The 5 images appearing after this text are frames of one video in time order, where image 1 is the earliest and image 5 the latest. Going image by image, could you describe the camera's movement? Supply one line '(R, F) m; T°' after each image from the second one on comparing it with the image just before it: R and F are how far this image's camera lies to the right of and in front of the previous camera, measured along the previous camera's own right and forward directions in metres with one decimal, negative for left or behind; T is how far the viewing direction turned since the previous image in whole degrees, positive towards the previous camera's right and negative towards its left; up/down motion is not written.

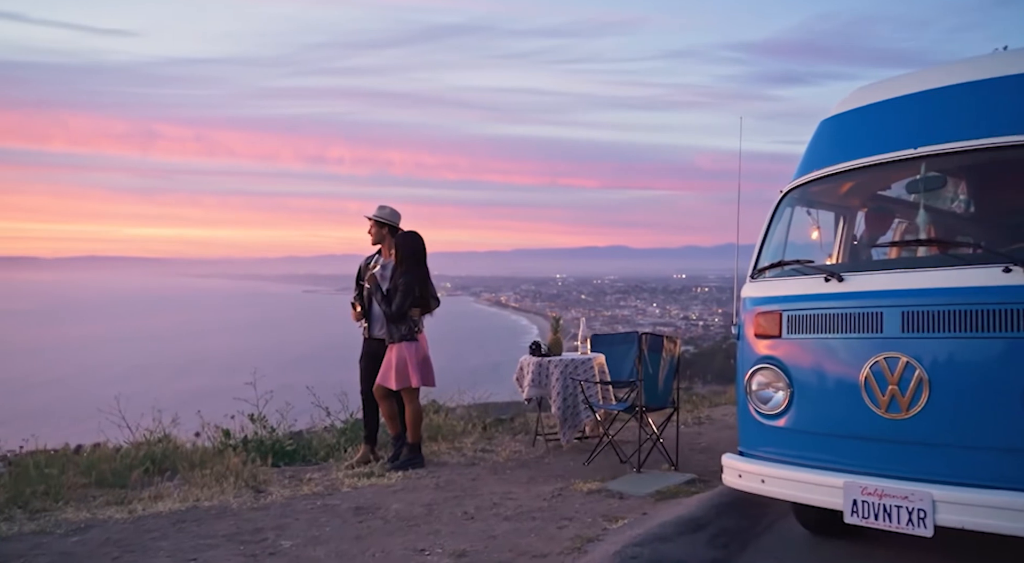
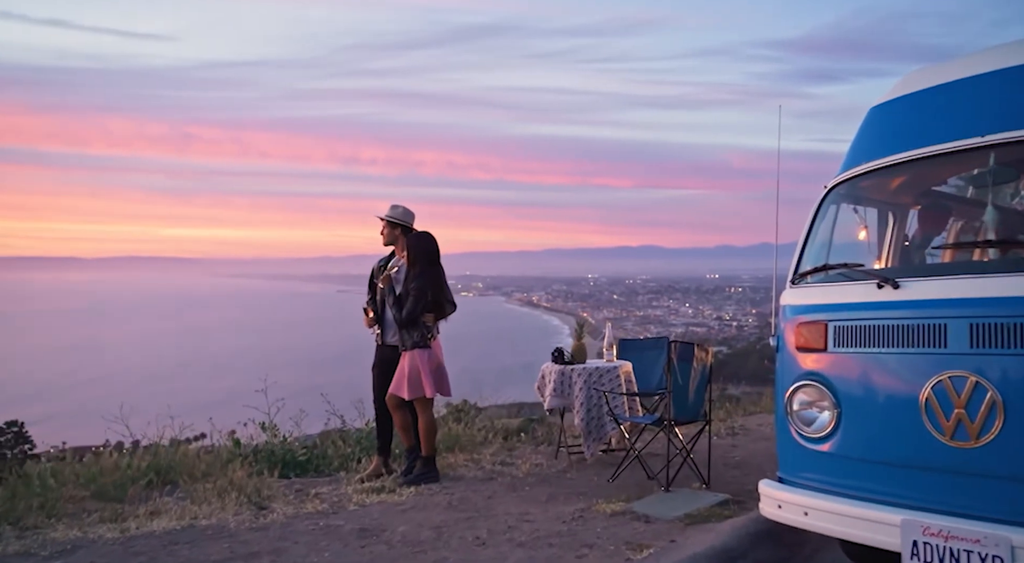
(+0.1, +0.4) m; -2°
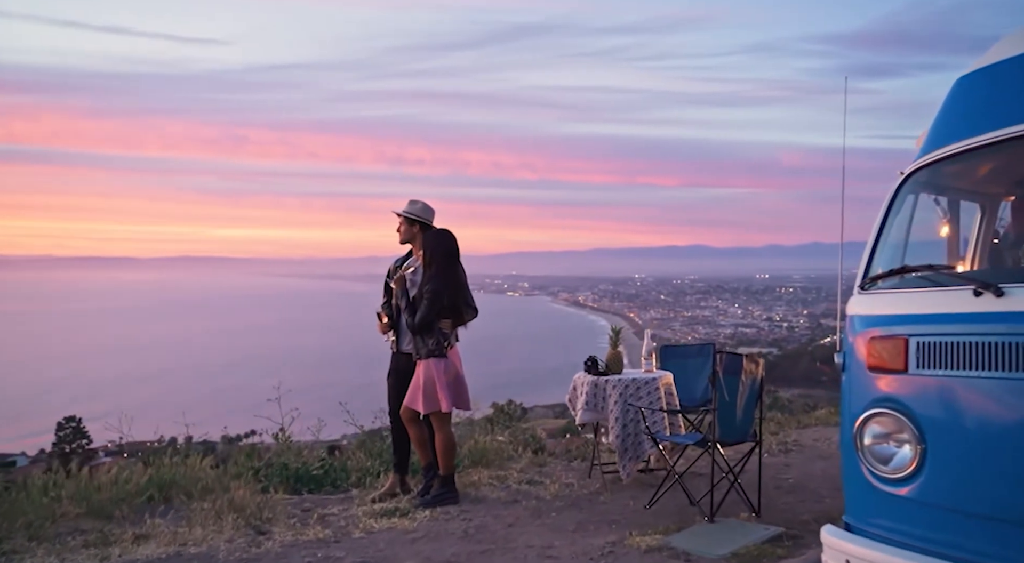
(+0.1, +0.6) m; -3°
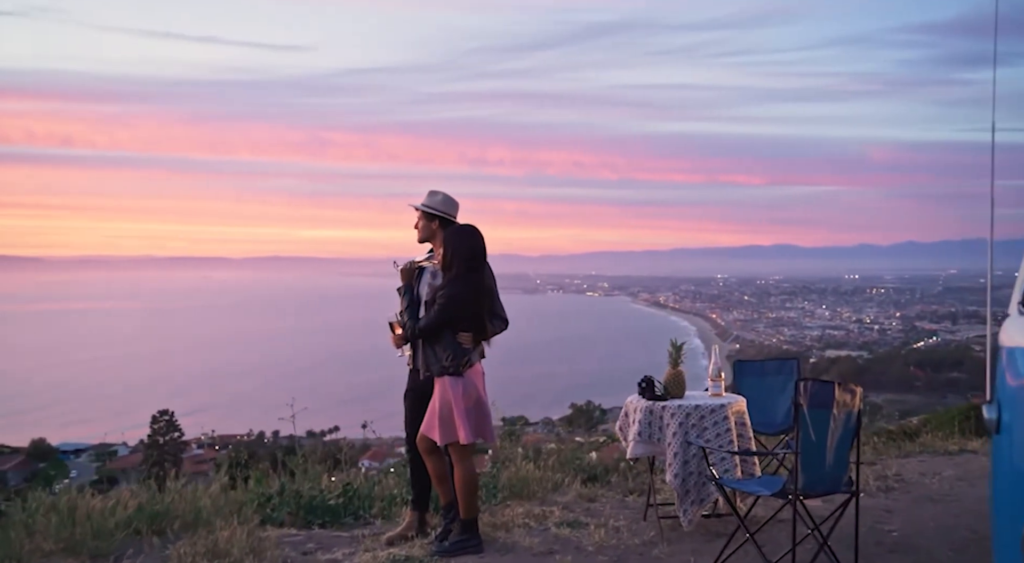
(+0.3, +1.1) m; -6°
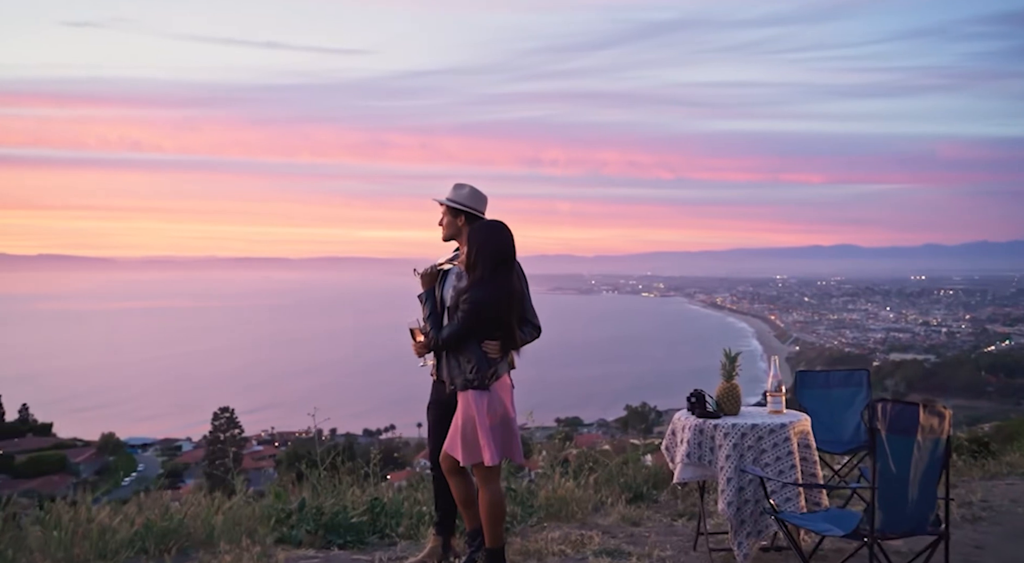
(+0.1, +0.5) m; -4°
